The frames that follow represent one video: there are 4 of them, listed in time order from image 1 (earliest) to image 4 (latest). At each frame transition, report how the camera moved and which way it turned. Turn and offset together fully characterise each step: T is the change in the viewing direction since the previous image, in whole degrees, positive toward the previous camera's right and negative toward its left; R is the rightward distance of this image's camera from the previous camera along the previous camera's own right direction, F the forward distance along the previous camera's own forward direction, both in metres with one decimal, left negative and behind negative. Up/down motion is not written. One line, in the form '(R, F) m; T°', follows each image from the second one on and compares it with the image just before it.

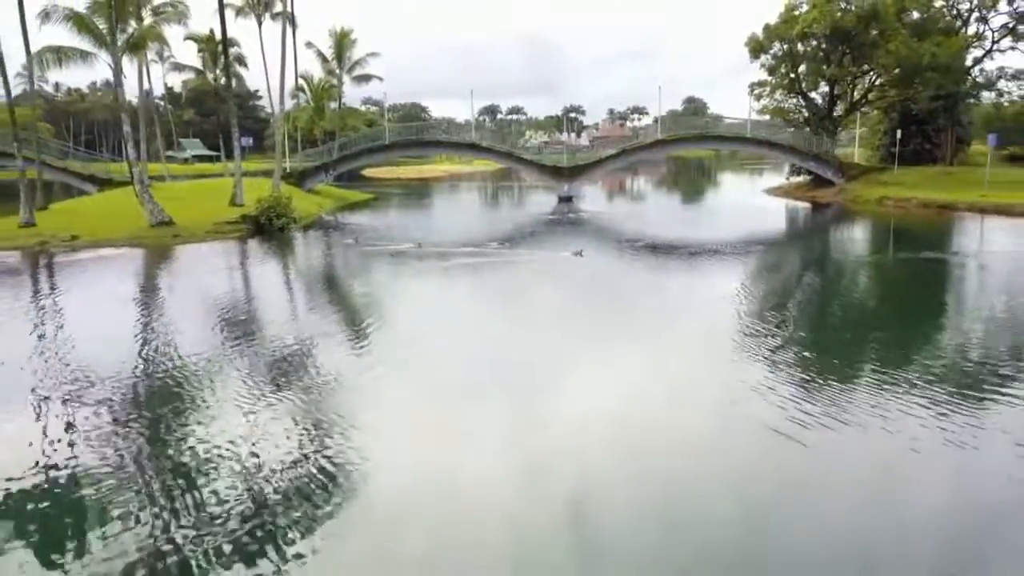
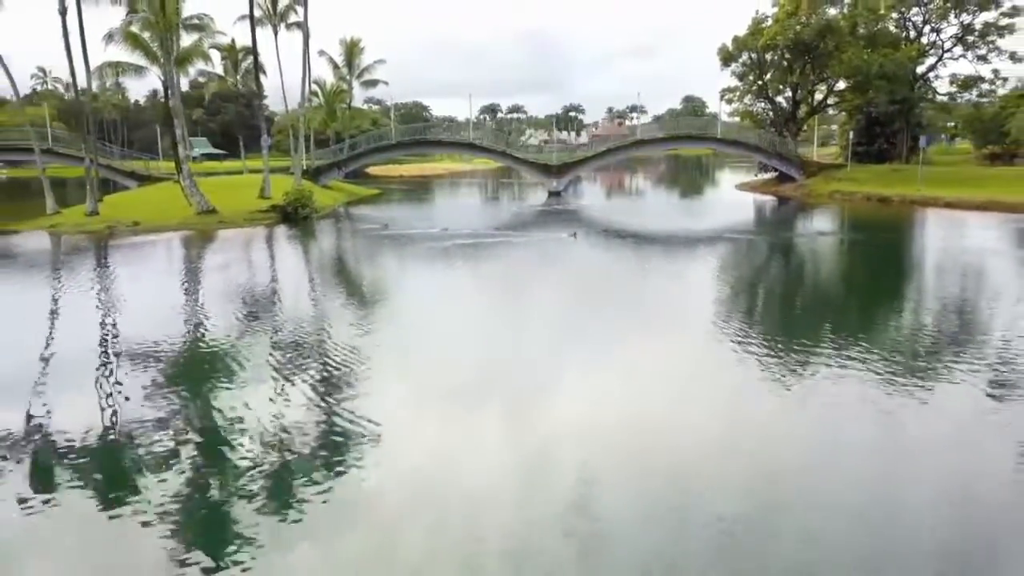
(+0.1, -0.6) m; 0°
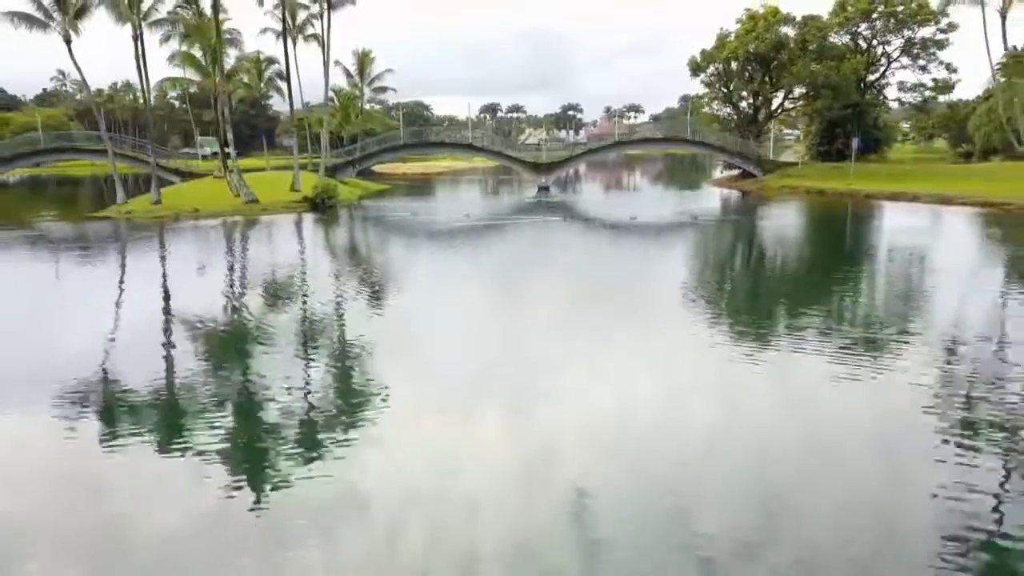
(+0.1, -0.8) m; 0°
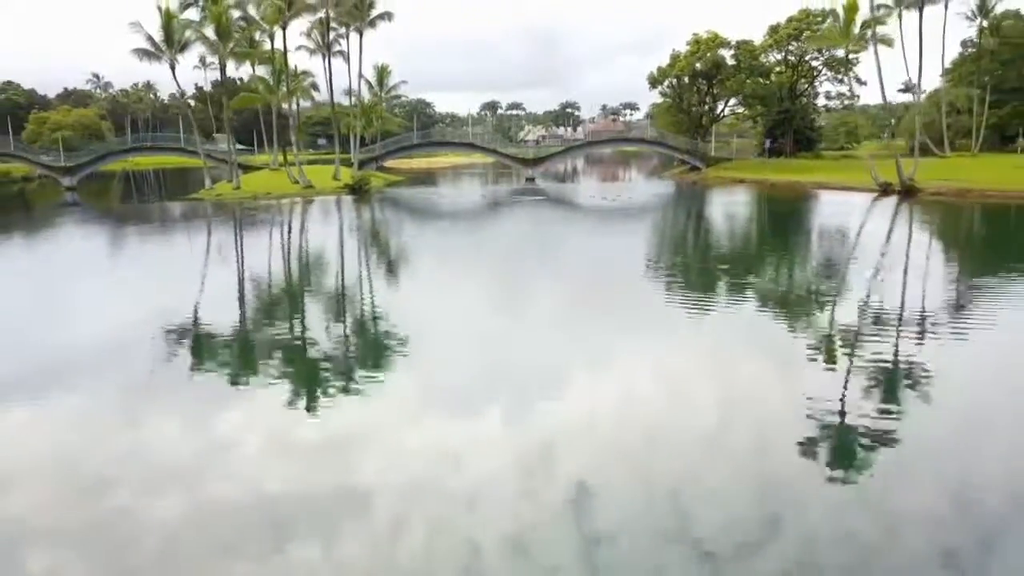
(+0.1, -1.6) m; 0°
